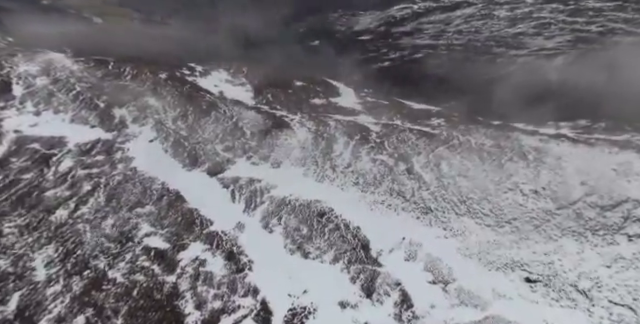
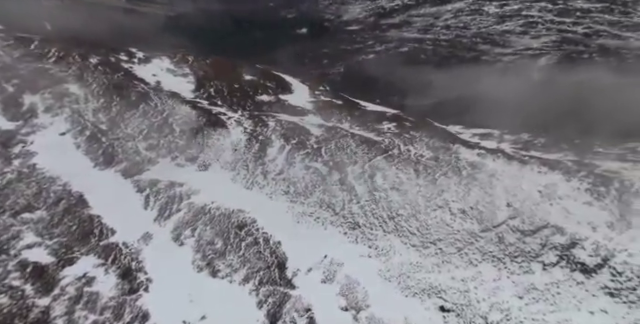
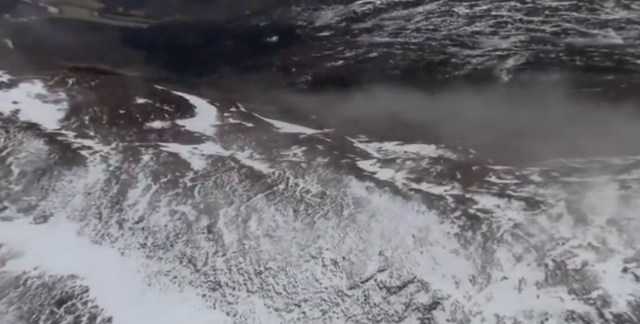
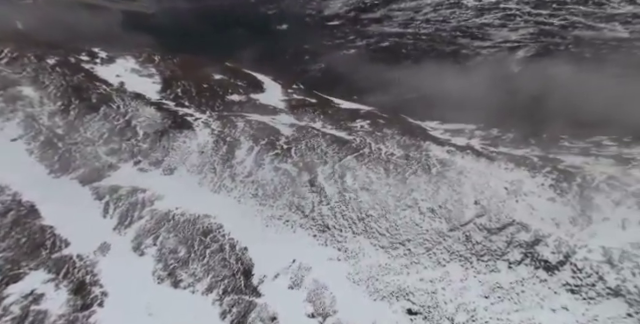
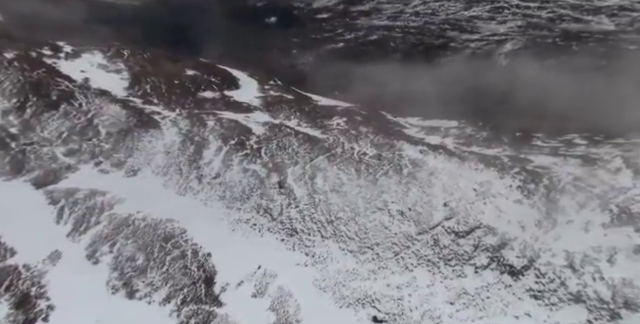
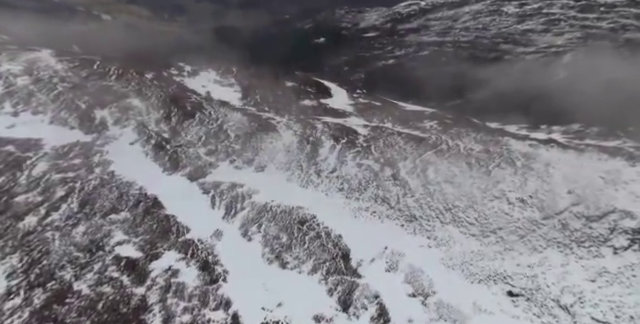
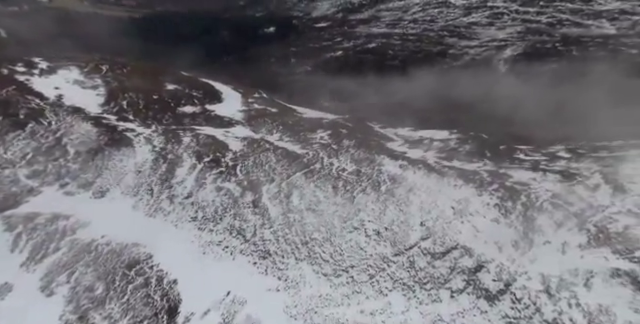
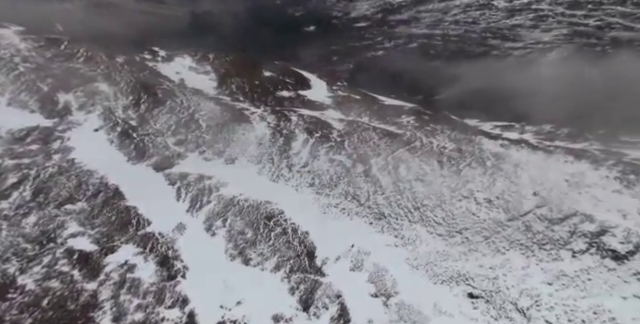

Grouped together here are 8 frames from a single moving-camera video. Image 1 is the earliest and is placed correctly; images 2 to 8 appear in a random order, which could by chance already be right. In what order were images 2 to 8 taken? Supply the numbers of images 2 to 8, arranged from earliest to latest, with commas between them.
6, 8, 2, 4, 5, 7, 3
